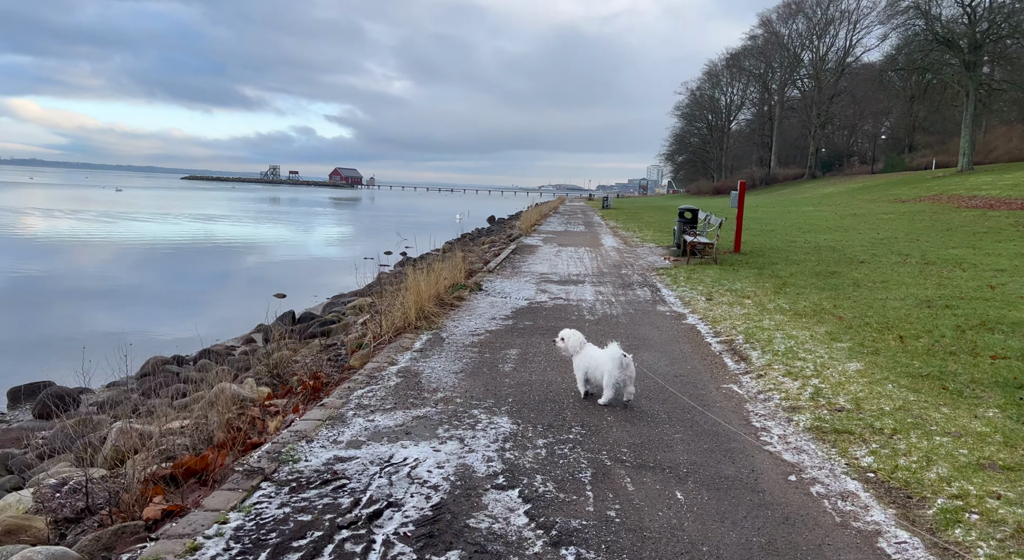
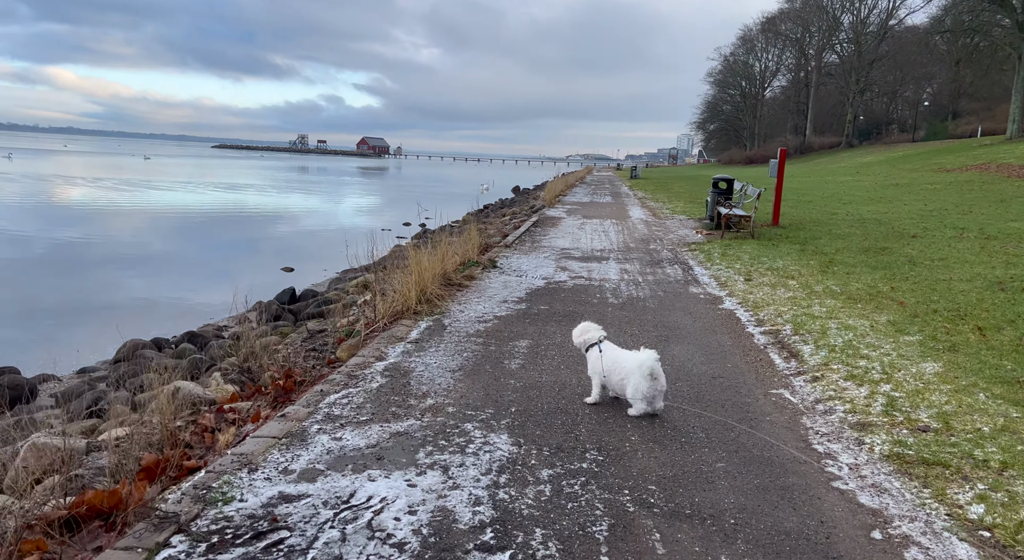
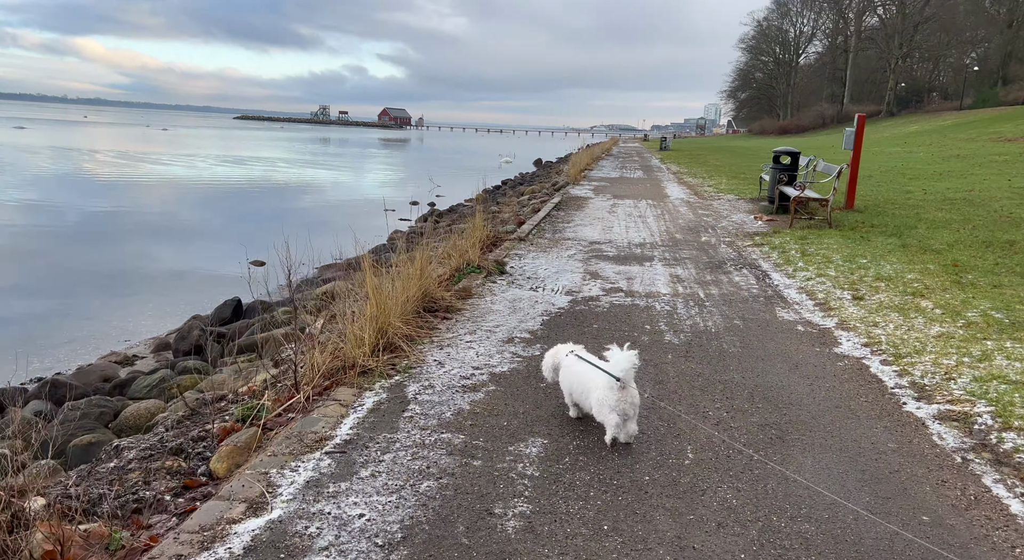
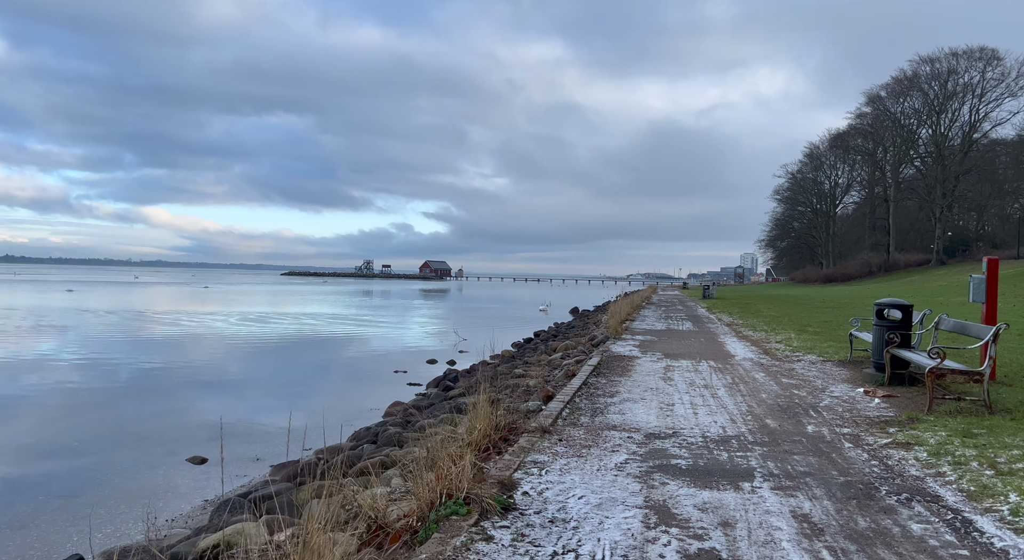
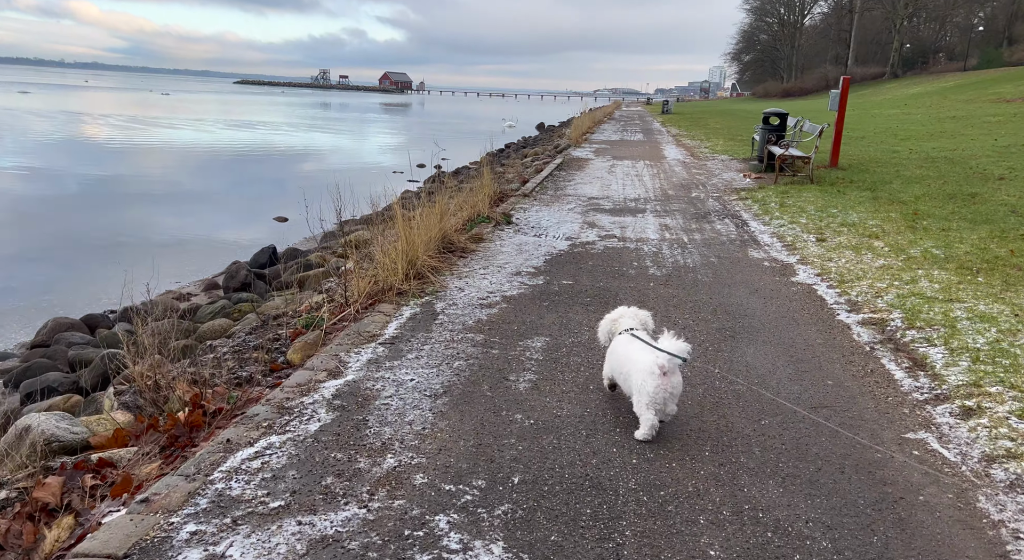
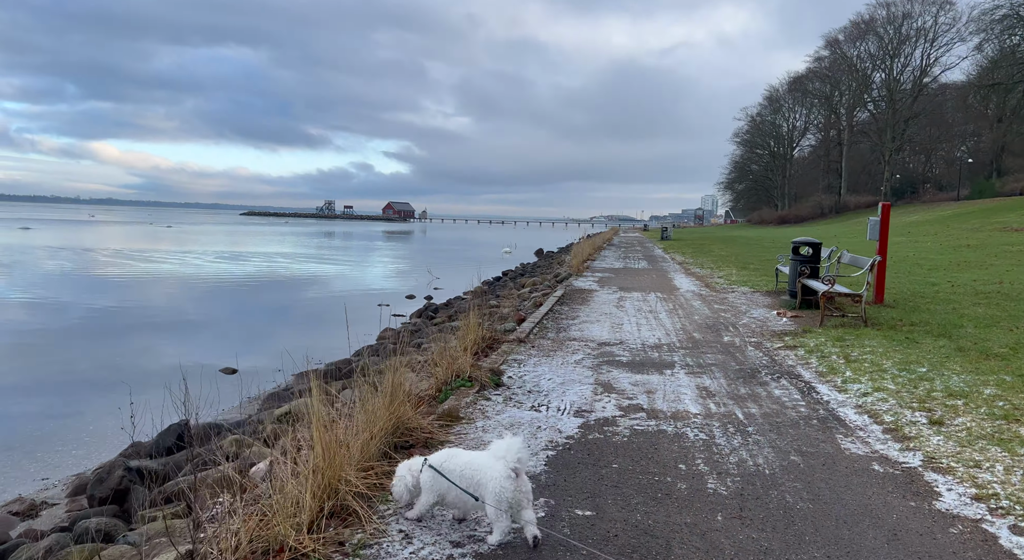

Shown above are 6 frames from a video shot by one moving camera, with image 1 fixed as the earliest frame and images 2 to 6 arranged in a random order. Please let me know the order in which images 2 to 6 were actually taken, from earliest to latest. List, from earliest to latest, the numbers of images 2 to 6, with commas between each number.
2, 5, 3, 6, 4
